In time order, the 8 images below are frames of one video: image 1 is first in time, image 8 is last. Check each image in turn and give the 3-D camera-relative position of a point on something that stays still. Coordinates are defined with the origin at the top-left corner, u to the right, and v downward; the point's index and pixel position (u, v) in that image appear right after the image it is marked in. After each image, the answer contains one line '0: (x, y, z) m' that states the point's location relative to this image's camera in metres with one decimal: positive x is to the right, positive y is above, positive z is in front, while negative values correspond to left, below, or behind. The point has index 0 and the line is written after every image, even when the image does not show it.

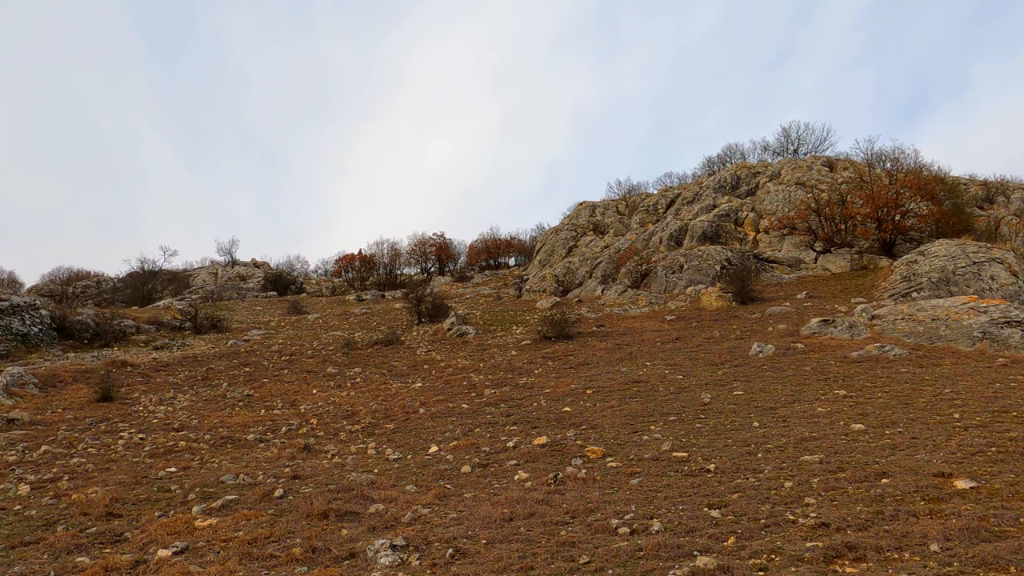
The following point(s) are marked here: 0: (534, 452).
0: (+0.3, -1.9, +8.8) m
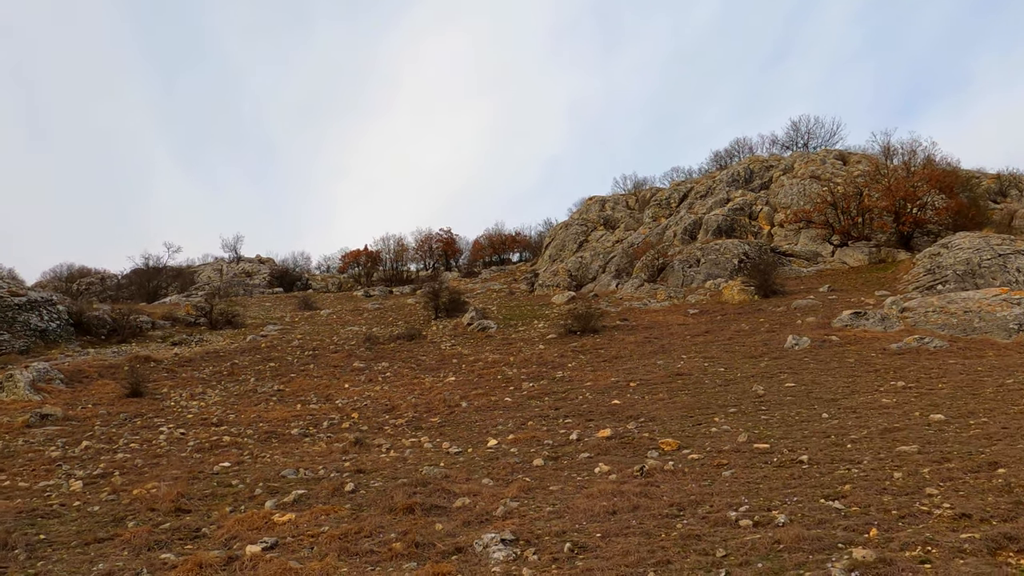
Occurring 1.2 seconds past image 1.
0: (+1.0, -1.8, +8.6) m
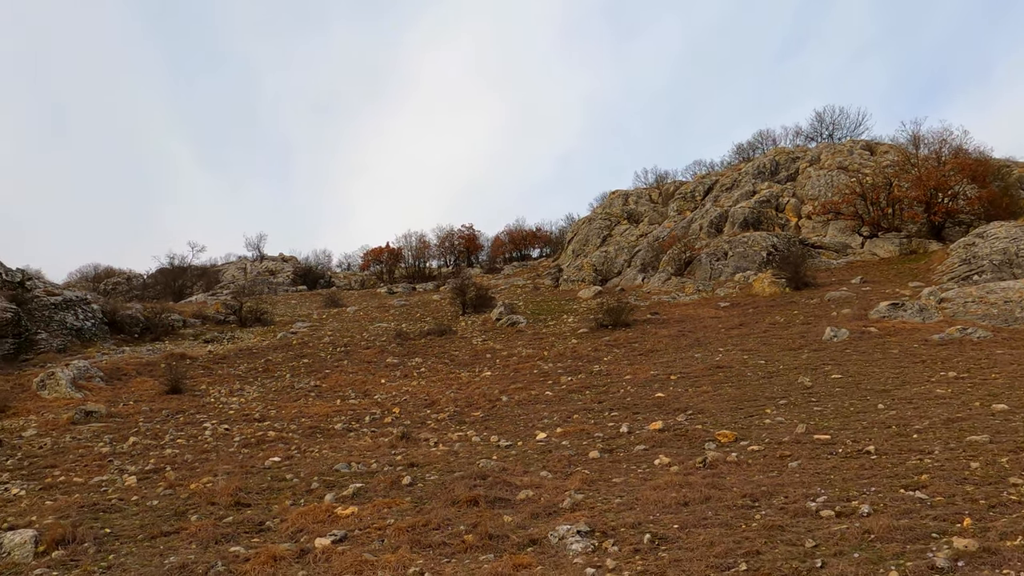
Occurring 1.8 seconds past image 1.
0: (+1.6, -1.7, +8.5) m
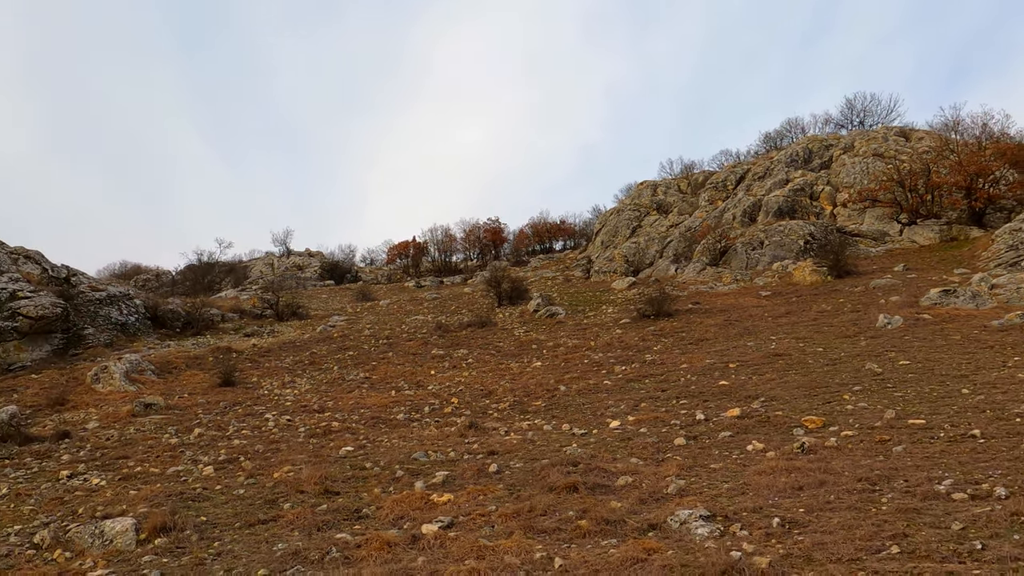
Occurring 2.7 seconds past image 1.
0: (+2.5, -1.5, +8.4) m
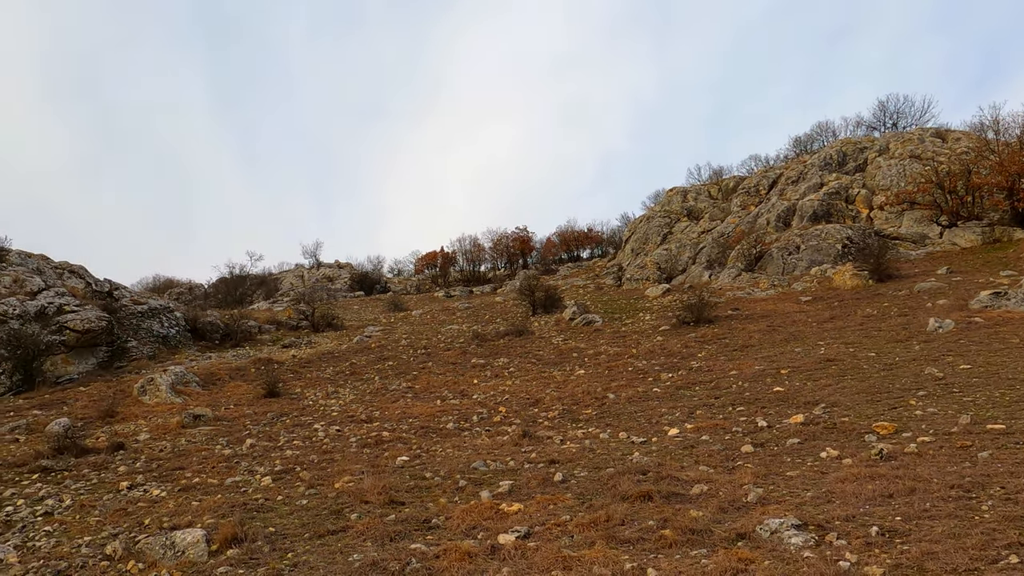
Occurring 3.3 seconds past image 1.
0: (+3.2, -1.5, +8.2) m
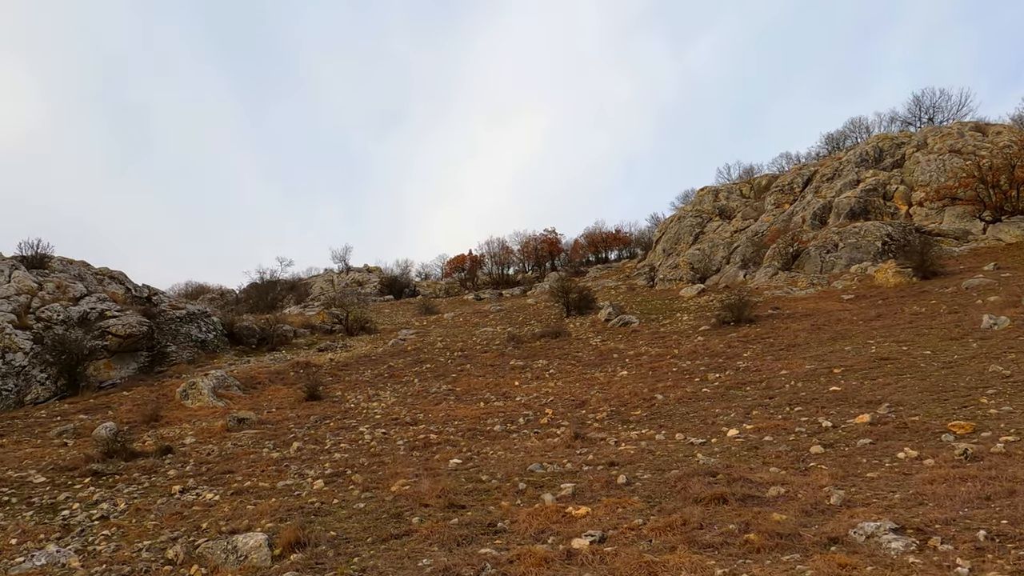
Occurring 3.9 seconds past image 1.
0: (+3.8, -1.5, +7.9) m
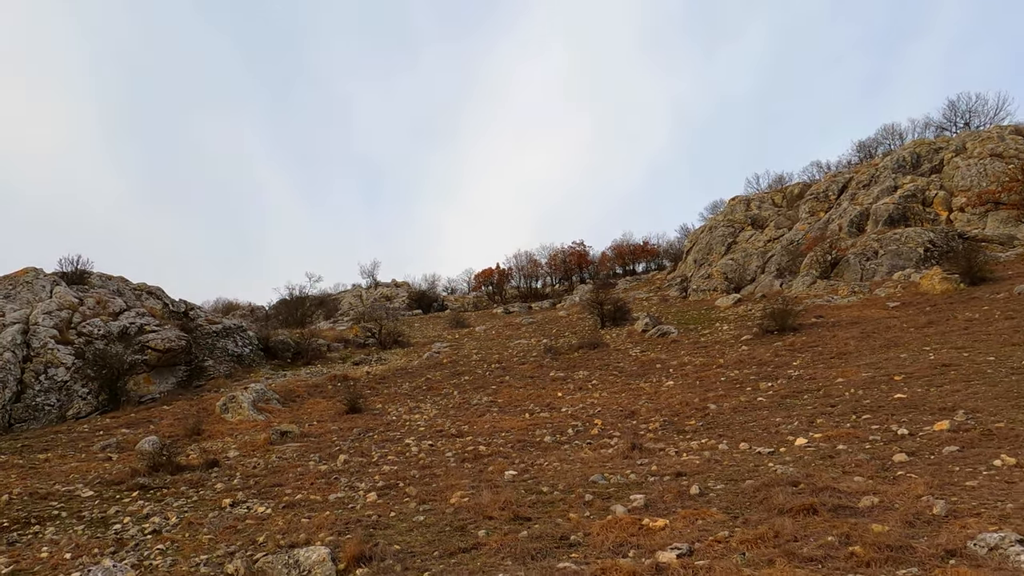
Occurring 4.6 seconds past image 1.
0: (+4.4, -1.5, +7.5) m
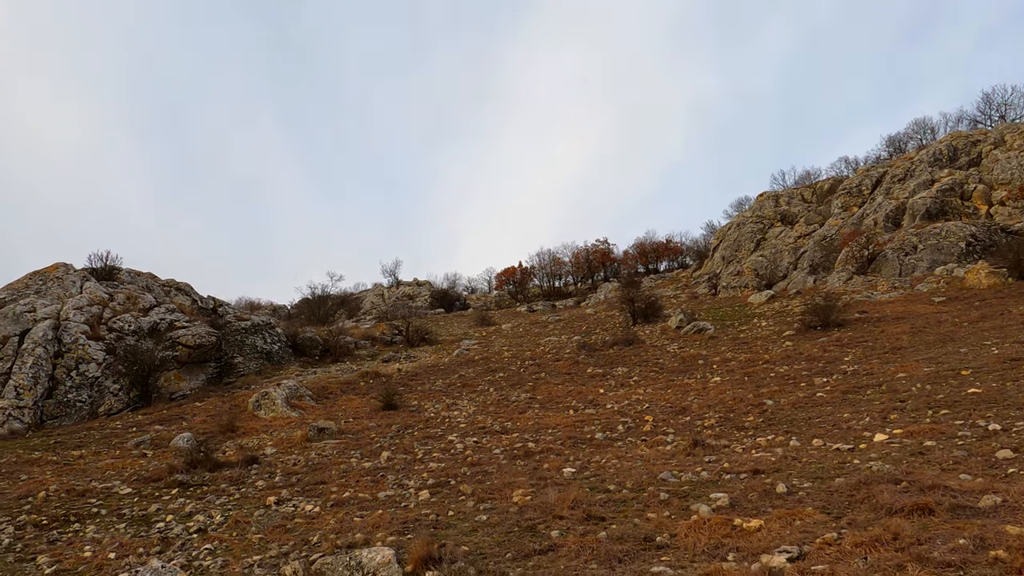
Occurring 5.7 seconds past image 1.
0: (+5.0, -1.3, +6.9) m
